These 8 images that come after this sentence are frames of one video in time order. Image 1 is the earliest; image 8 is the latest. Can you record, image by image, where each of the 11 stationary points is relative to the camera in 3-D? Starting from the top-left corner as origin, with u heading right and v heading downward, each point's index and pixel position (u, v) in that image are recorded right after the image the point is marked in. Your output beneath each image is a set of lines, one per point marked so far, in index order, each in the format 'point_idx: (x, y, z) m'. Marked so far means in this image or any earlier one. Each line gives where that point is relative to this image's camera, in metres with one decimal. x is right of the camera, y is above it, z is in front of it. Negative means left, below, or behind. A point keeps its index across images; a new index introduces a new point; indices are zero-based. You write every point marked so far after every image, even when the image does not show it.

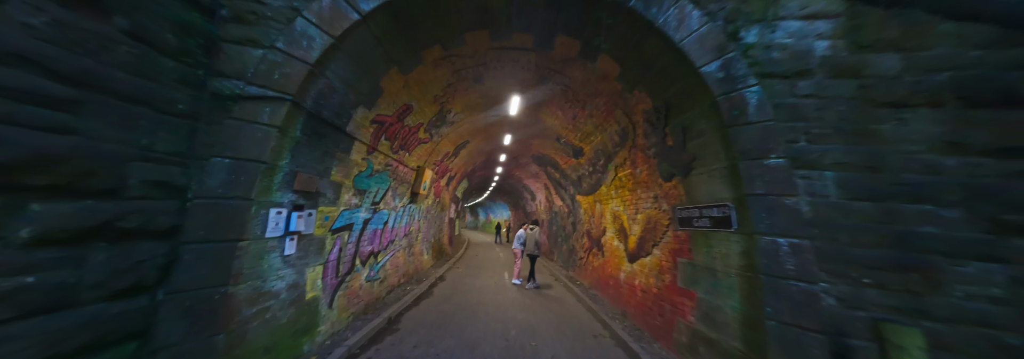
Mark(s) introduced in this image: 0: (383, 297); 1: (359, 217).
0: (-2.8, -2.5, +4.5) m
1: (-2.8, -0.7, +3.9) m
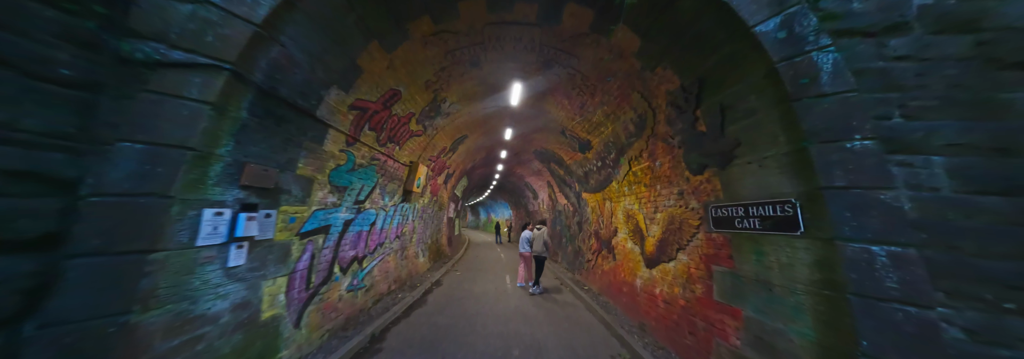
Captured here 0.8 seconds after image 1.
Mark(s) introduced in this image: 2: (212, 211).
0: (-2.8, -2.4, +4.0) m
1: (-2.8, -0.6, +3.4) m
2: (-2.5, -0.3, +1.8) m
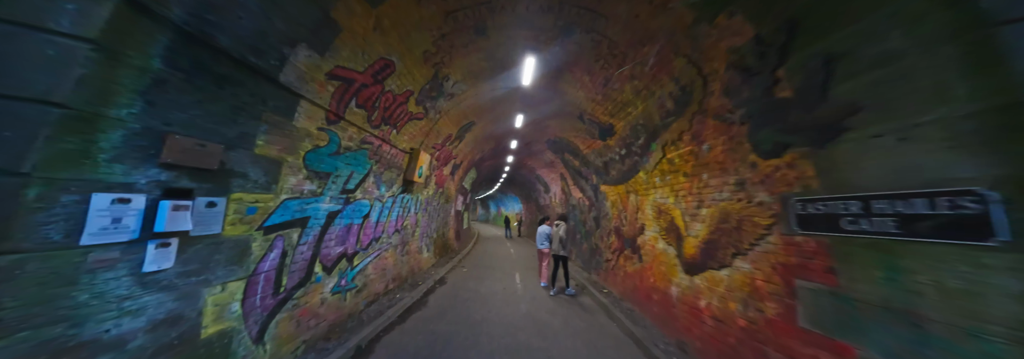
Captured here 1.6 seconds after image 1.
0: (-2.6, -2.2, +3.6) m
1: (-2.6, -0.4, +2.9) m
2: (-2.4, -0.1, +1.3) m
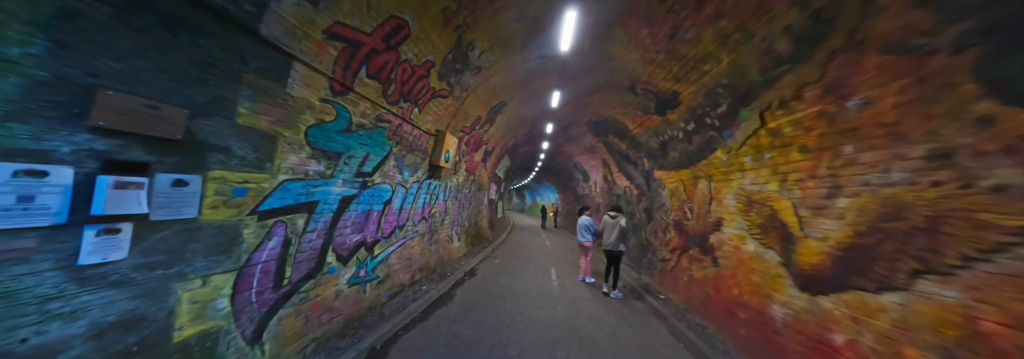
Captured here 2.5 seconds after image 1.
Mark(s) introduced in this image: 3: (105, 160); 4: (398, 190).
0: (-2.1, -1.9, +3.4) m
1: (-2.2, -0.2, +2.6) m
2: (-2.3, 0.0, +1.0) m
3: (-2.2, +0.1, +1.2) m
4: (-2.2, -0.2, +4.1) m
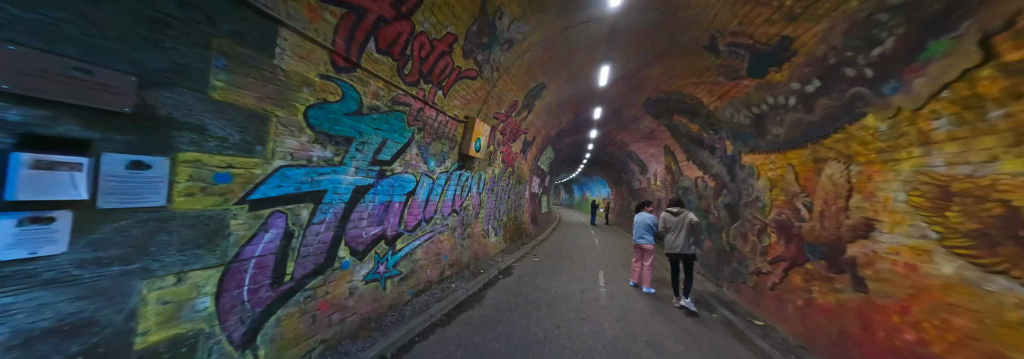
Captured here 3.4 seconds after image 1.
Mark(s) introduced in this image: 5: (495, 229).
0: (-1.6, -1.8, +3.1) m
1: (-1.9, 0.0, +2.4) m
2: (-2.3, +0.1, +0.8) m
3: (-2.2, +0.2, +1.0) m
4: (-1.6, 0.0, +3.8) m
5: (-0.6, -1.7, +7.5) m
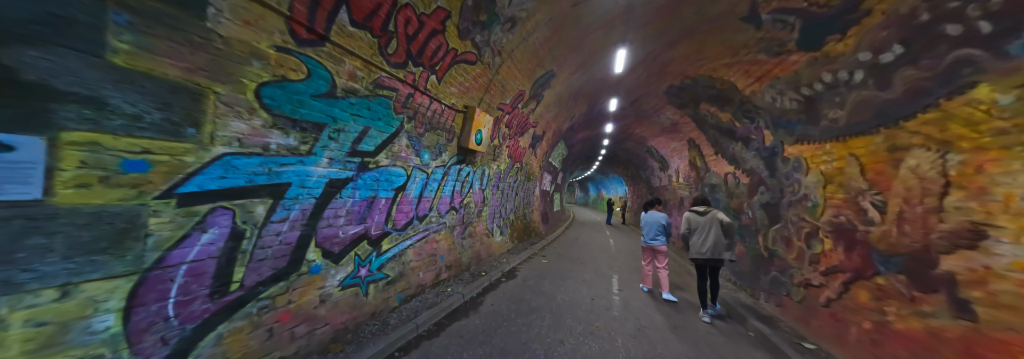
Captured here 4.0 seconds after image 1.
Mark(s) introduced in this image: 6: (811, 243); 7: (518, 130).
0: (-1.6, -1.7, +2.8) m
1: (-2.0, +0.1, +2.1) m
2: (-2.4, +0.2, +0.5) m
3: (-2.3, +0.3, +0.7) m
4: (-1.6, +0.1, +3.5) m
5: (-0.4, -1.6, +7.1) m
6: (+4.9, -1.0, +3.5) m
7: (+0.2, +1.7, +7.3) m
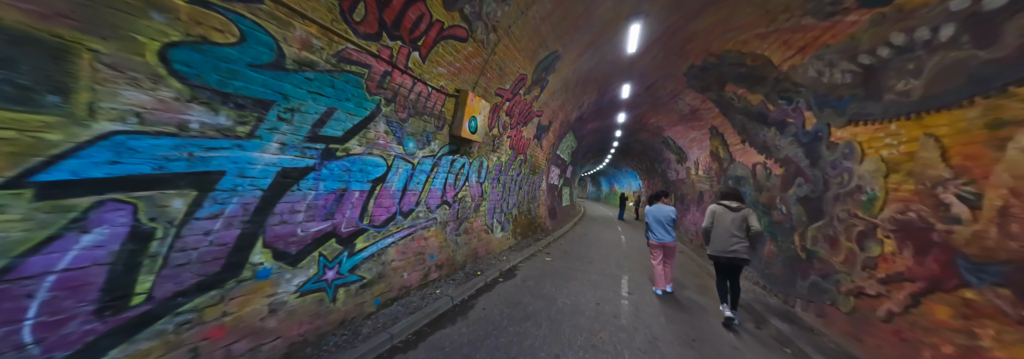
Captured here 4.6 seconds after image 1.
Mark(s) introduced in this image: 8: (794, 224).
0: (-1.7, -1.6, +2.5) m
1: (-2.1, +0.2, +1.7) m
2: (-2.6, +0.3, +0.1) m
3: (-2.5, +0.3, +0.3) m
4: (-1.7, +0.2, +3.1) m
5: (-0.3, -1.4, +6.7) m
6: (+4.8, -0.9, +2.9) m
7: (+0.3, +1.9, +6.8) m
8: (+5.2, -0.8, +4.0) m
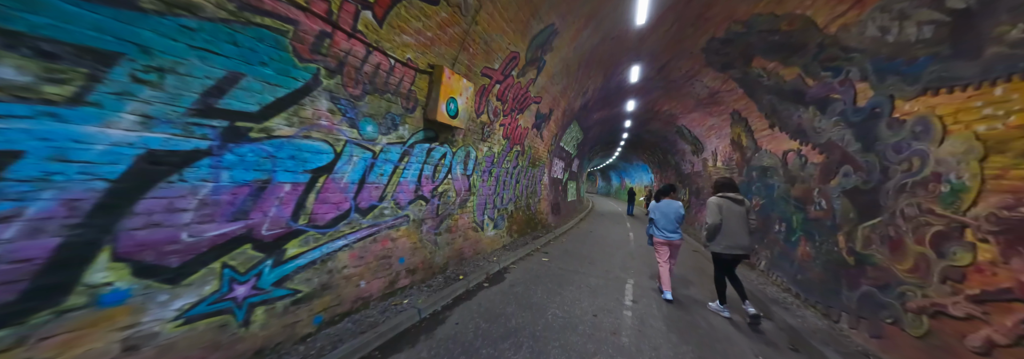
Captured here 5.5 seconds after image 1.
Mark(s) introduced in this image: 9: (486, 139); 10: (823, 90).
0: (-2.0, -1.5, +2.0) m
1: (-2.4, +0.2, +1.2) m
2: (-3.0, +0.3, -0.4) m
3: (-2.9, +0.4, -0.2) m
4: (-2.0, +0.3, +2.5) m
5: (-0.5, -1.1, +6.2) m
6: (+4.5, -0.7, +2.2) m
7: (0.0, +2.1, +6.2) m
8: (+5.0, -0.6, +3.3) m
9: (-0.7, +1.1, +5.5) m
10: (+5.1, +1.5, +3.6) m
